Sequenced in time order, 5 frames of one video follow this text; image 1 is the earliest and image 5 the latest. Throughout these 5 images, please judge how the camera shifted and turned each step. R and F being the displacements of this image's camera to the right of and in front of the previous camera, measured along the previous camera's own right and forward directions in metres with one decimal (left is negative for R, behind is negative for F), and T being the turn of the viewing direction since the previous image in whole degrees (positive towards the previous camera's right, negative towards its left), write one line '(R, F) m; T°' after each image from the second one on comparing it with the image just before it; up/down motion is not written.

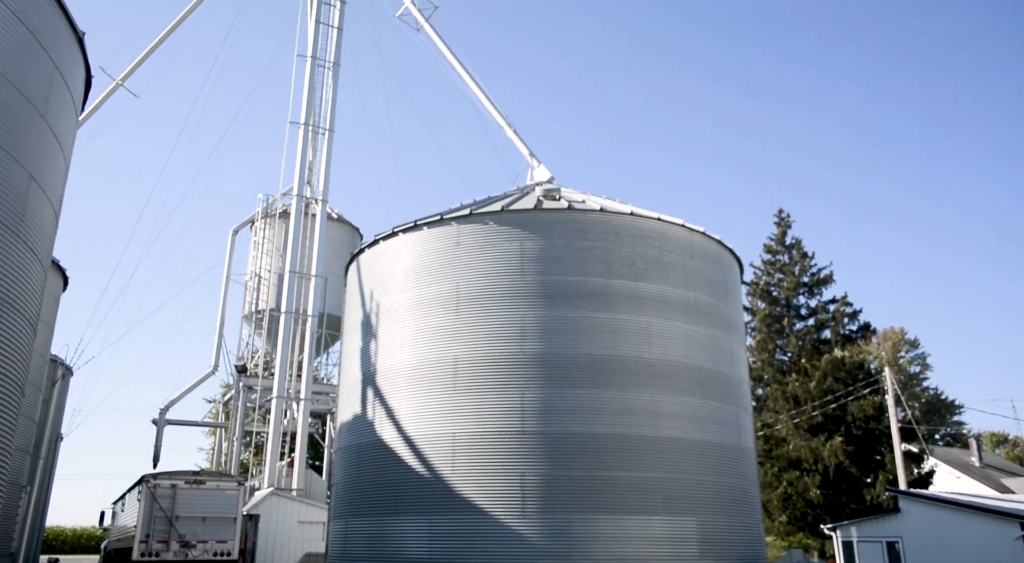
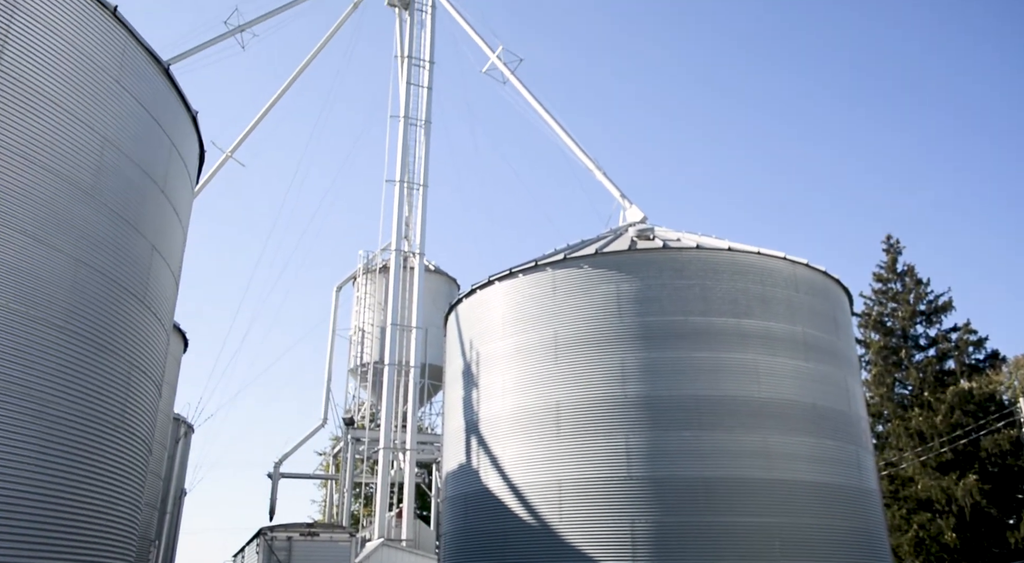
(+0.7, +0.1) m; -8°
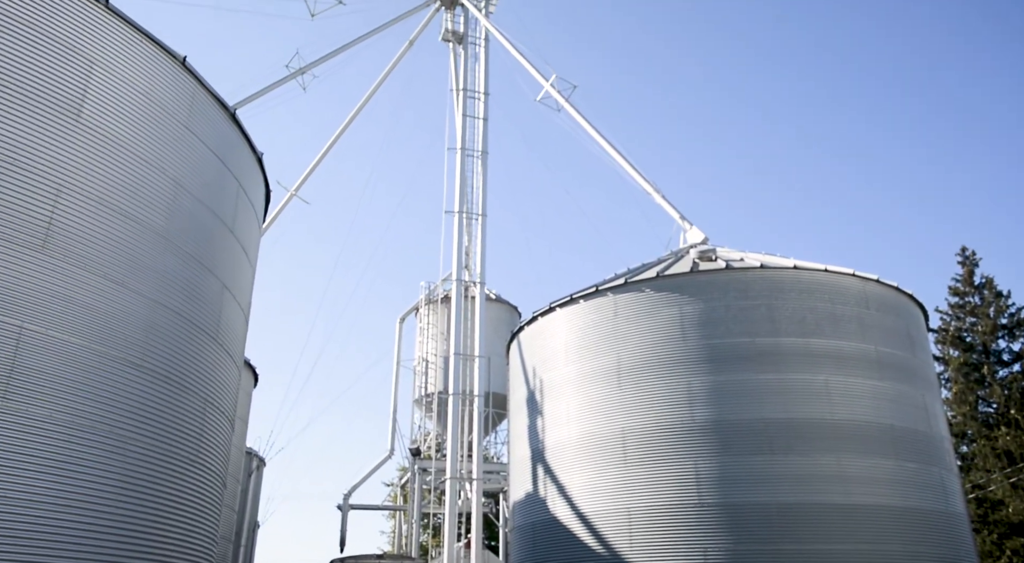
(+0.3, +0.1) m; -5°
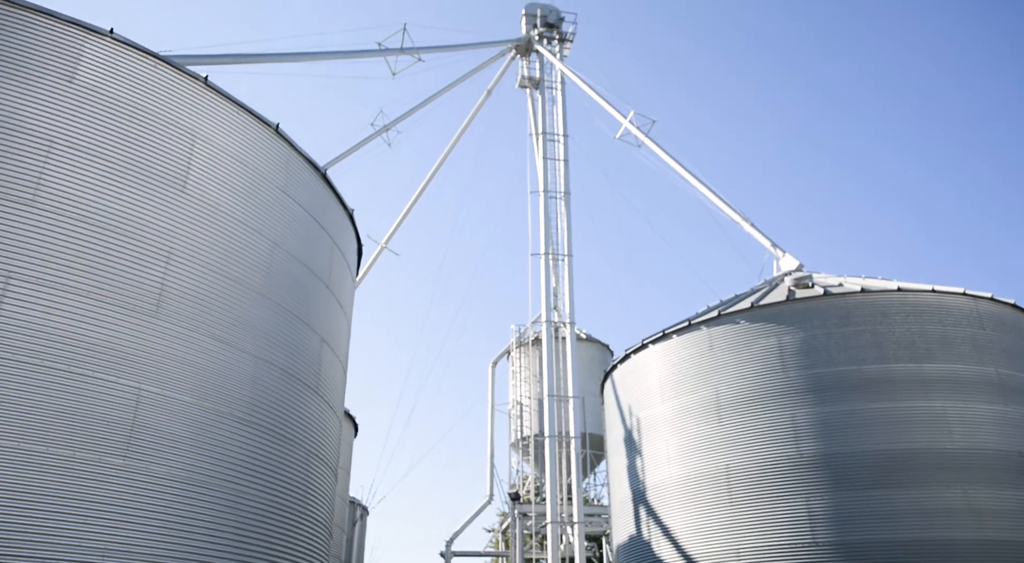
(+0.1, 0.0) m; -6°
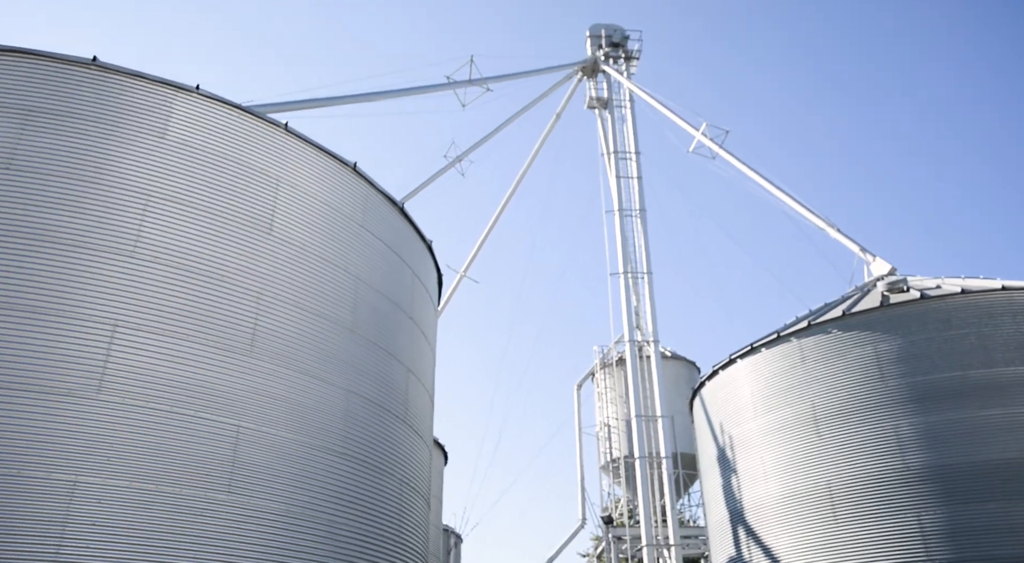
(0.0, +0.1) m; -5°
